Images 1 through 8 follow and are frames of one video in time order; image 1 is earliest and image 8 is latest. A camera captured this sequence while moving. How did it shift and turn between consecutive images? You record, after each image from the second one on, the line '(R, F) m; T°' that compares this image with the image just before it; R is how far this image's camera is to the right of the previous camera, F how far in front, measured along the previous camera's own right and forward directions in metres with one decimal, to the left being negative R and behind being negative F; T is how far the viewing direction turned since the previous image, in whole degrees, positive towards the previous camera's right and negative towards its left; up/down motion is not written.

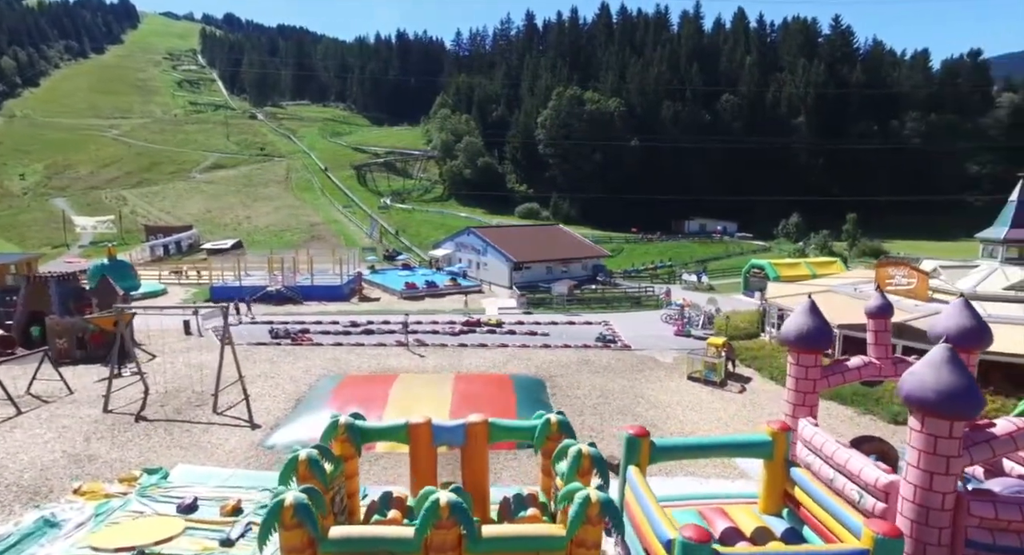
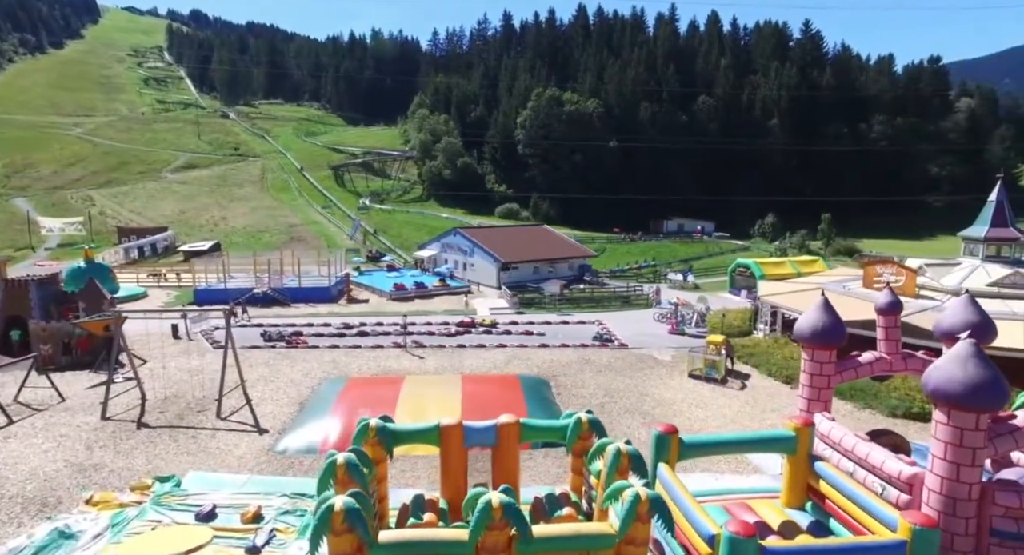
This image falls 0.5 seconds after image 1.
(-1.4, 0.0) m; +3°
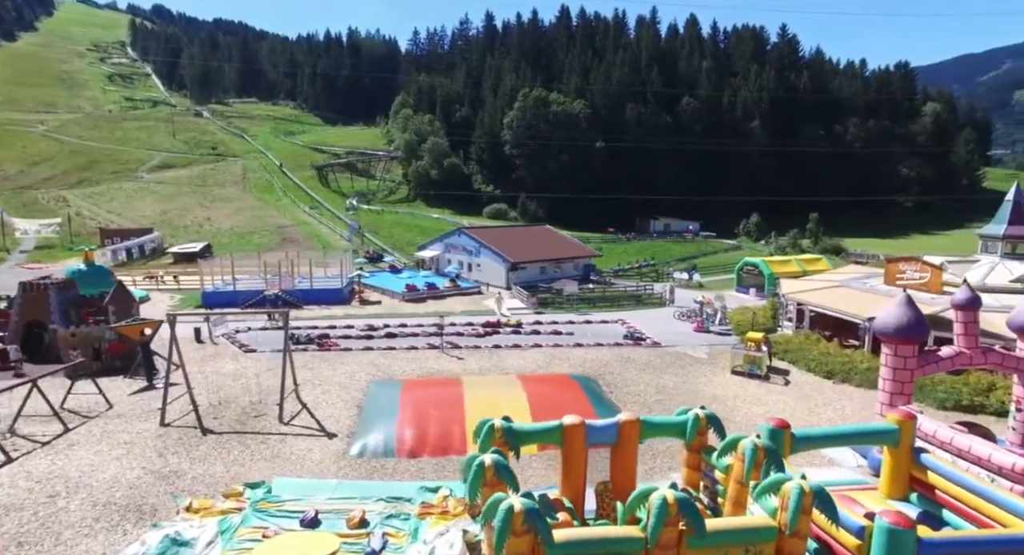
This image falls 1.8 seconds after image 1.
(-3.8, 0.0) m; +4°
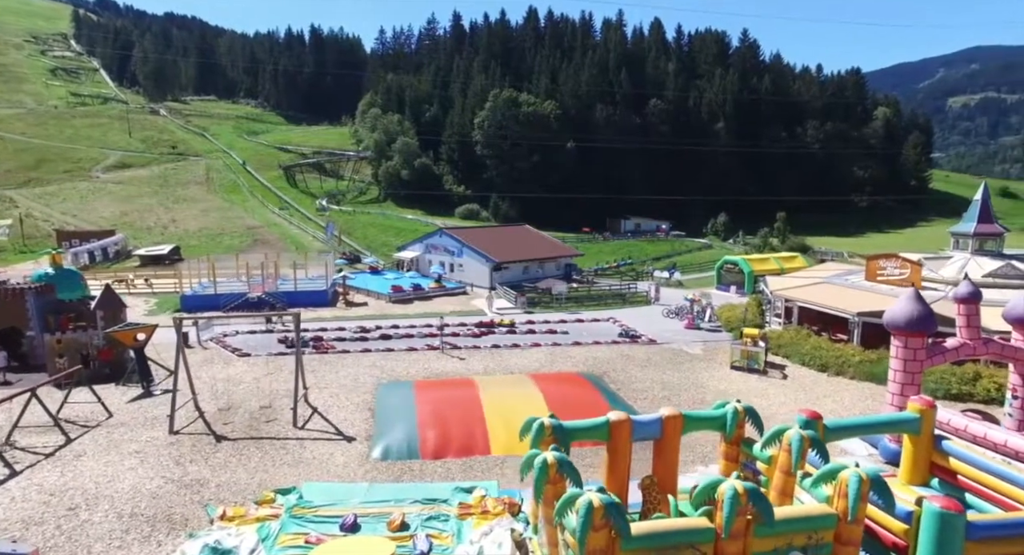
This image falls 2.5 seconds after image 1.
(-2.1, 0.0) m; +4°
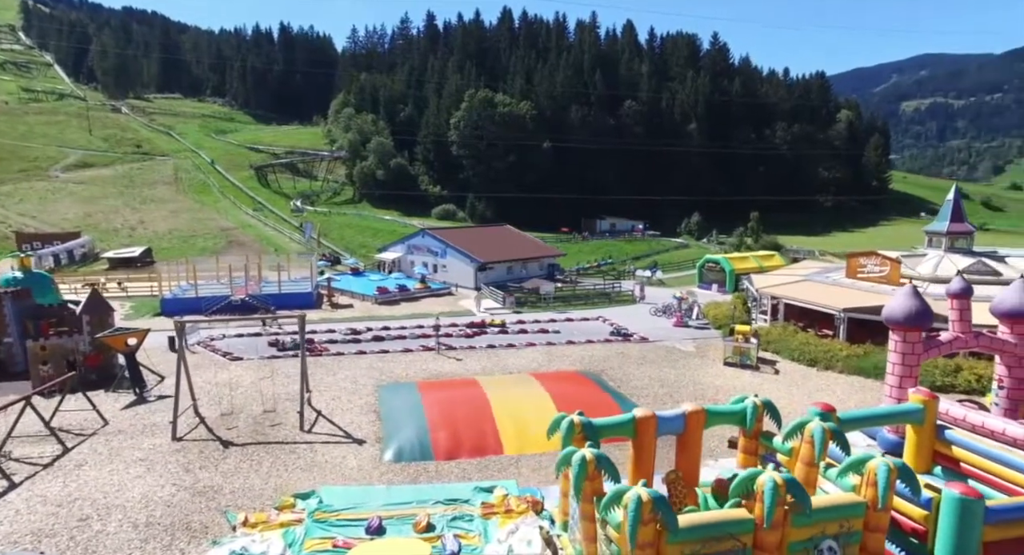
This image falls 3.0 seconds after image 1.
(-1.5, -0.1) m; +3°
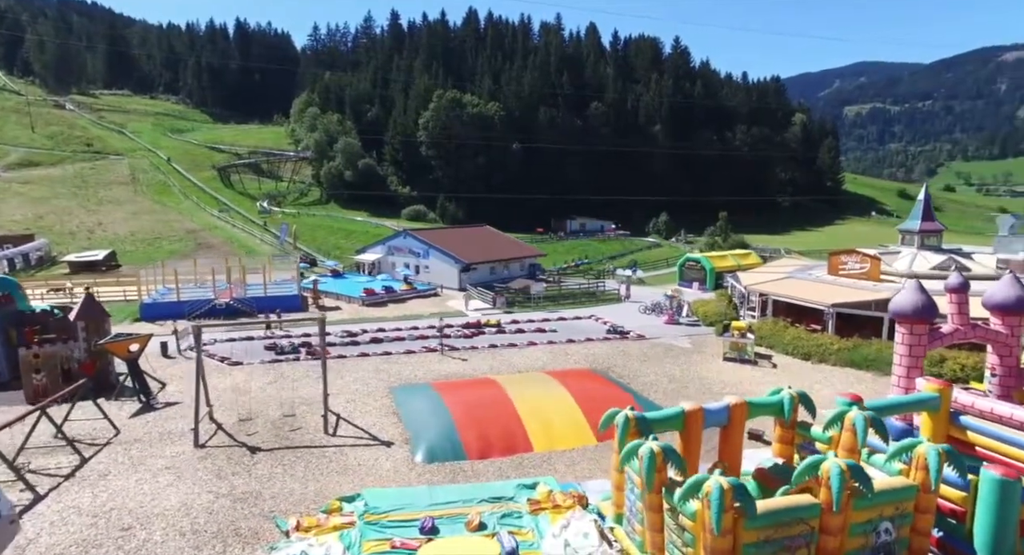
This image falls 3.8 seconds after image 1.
(-2.5, -0.1) m; +4°
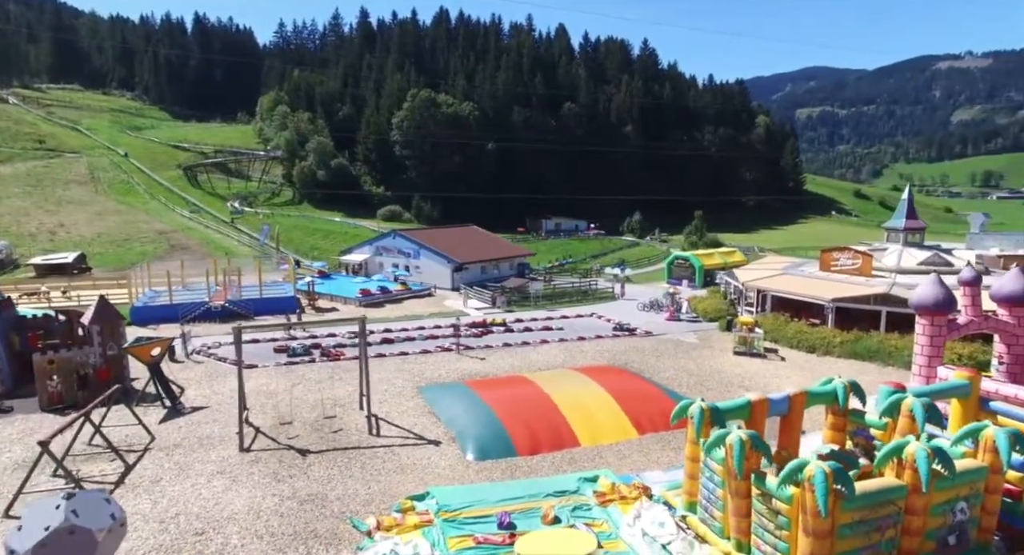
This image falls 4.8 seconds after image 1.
(-3.1, -0.1) m; +4°
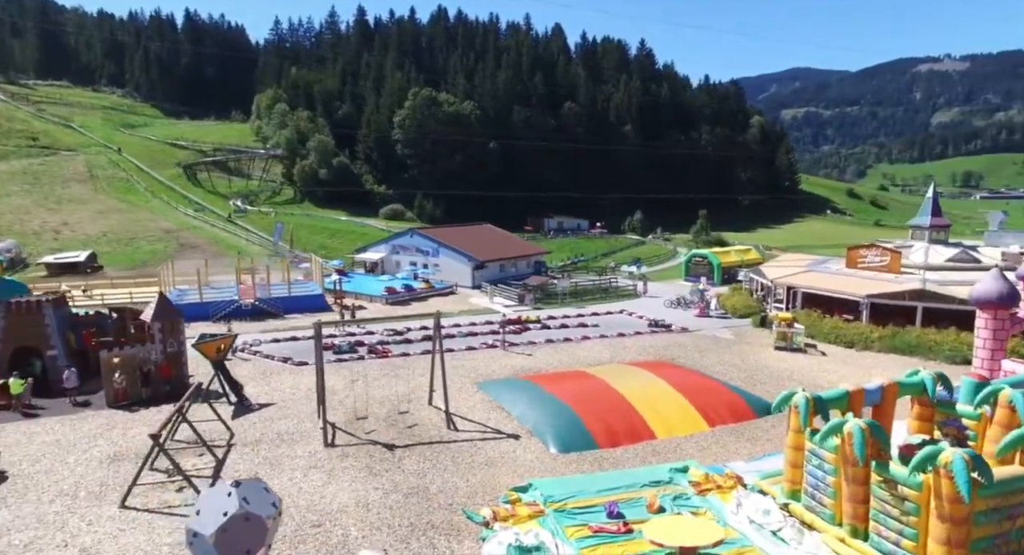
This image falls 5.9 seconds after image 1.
(-3.3, -0.1) m; +2°
